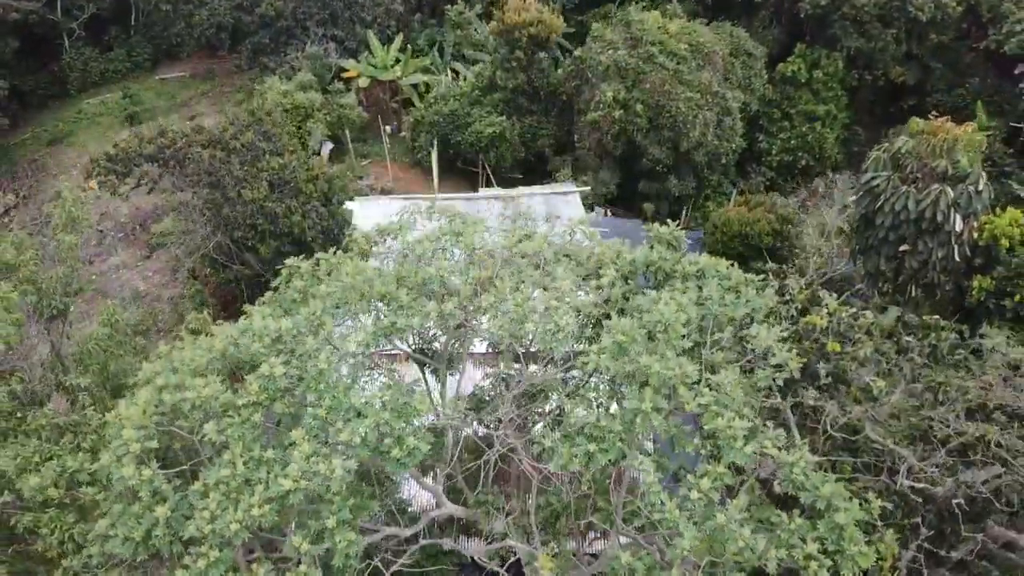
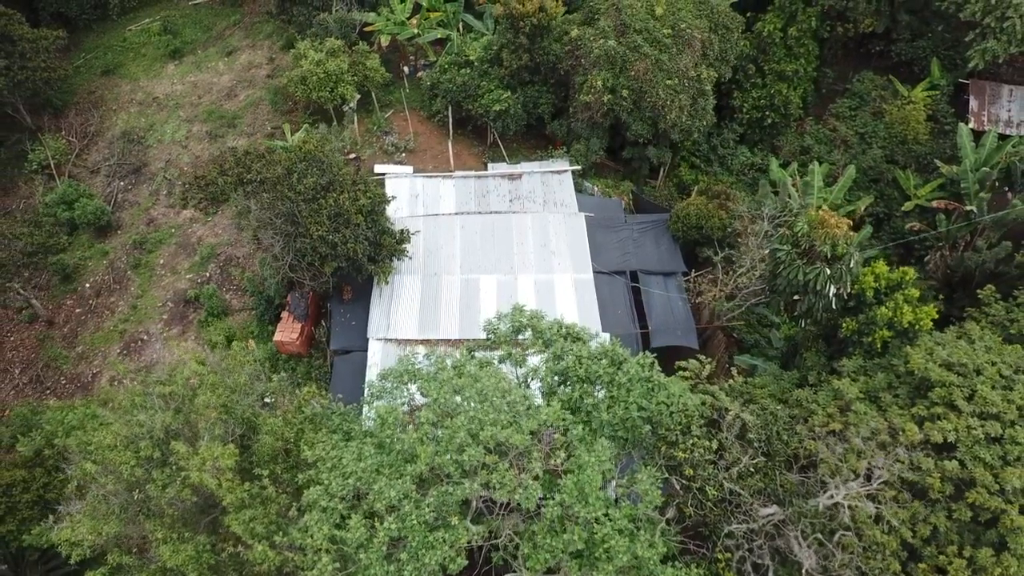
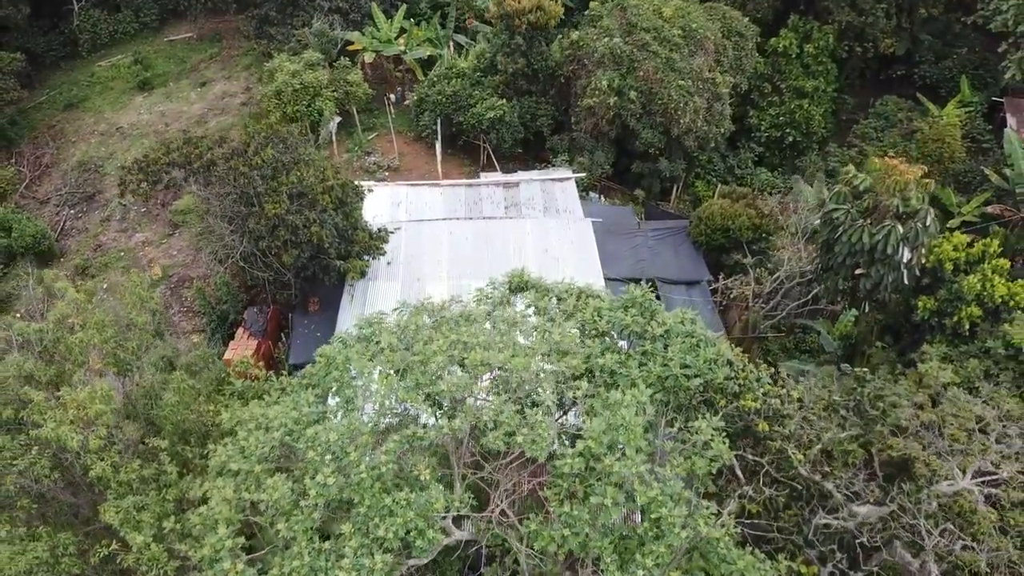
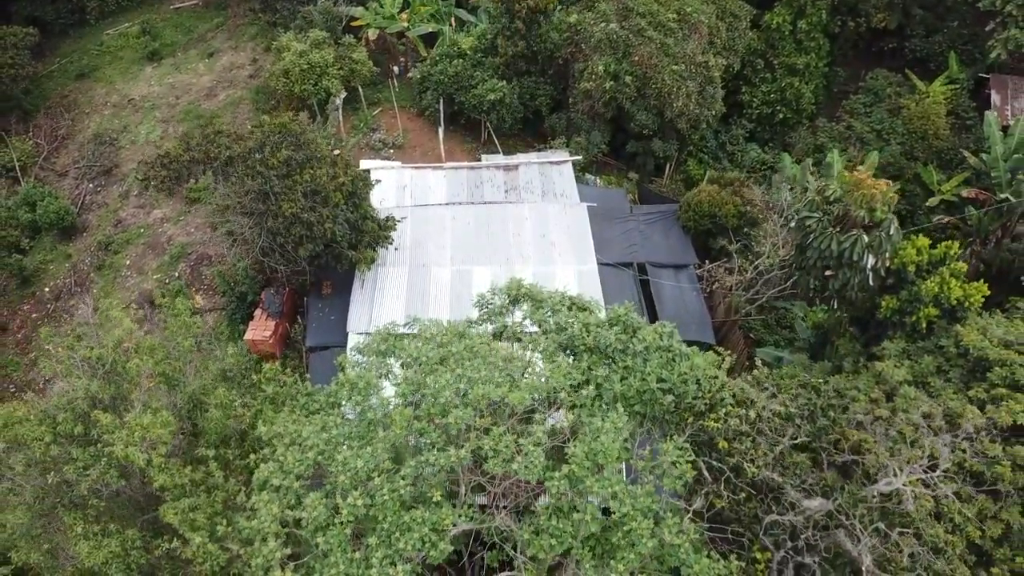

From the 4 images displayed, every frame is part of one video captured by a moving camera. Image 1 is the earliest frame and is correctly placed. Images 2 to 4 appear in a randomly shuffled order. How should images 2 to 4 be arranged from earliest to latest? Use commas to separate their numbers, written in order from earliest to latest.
3, 4, 2
